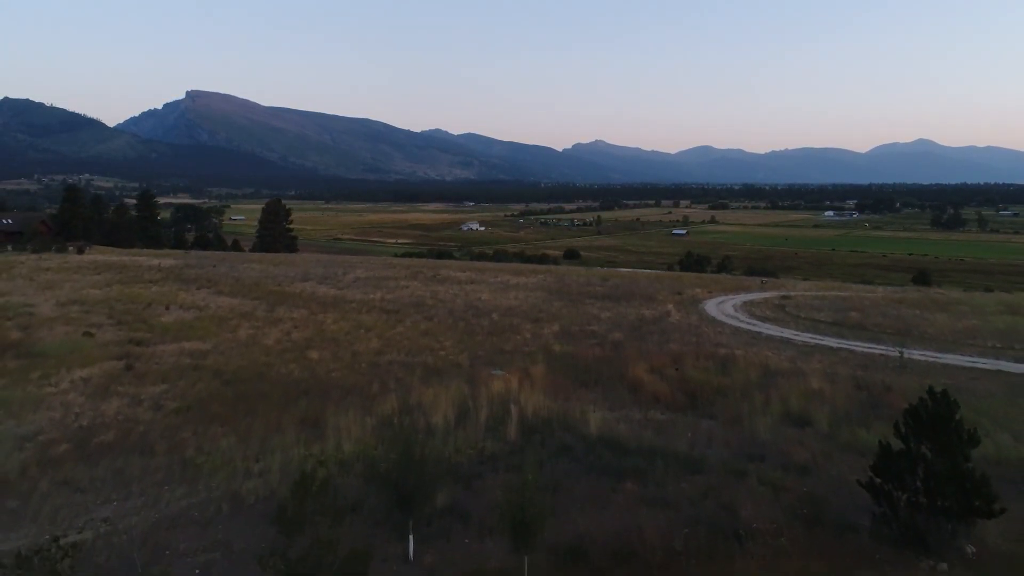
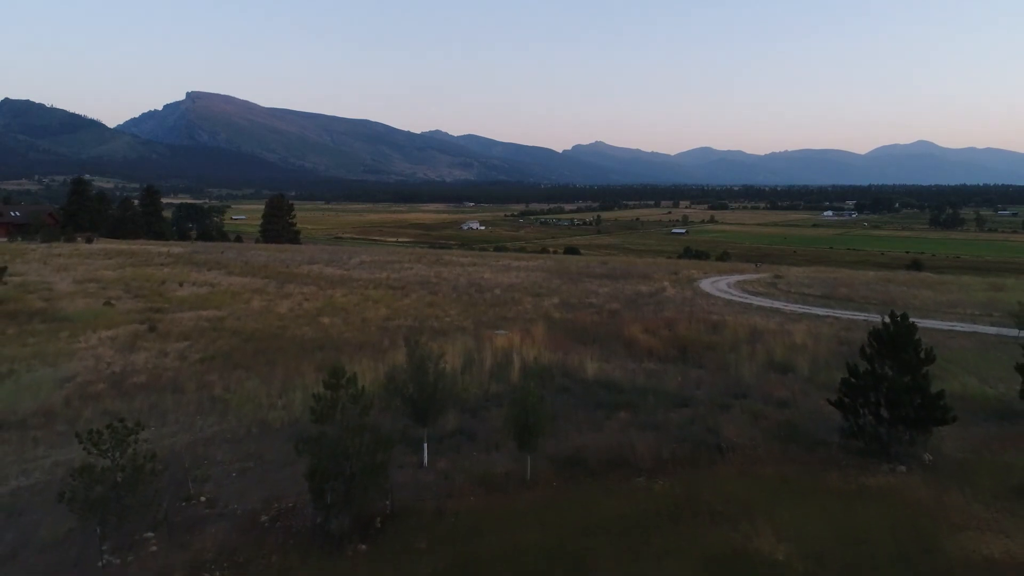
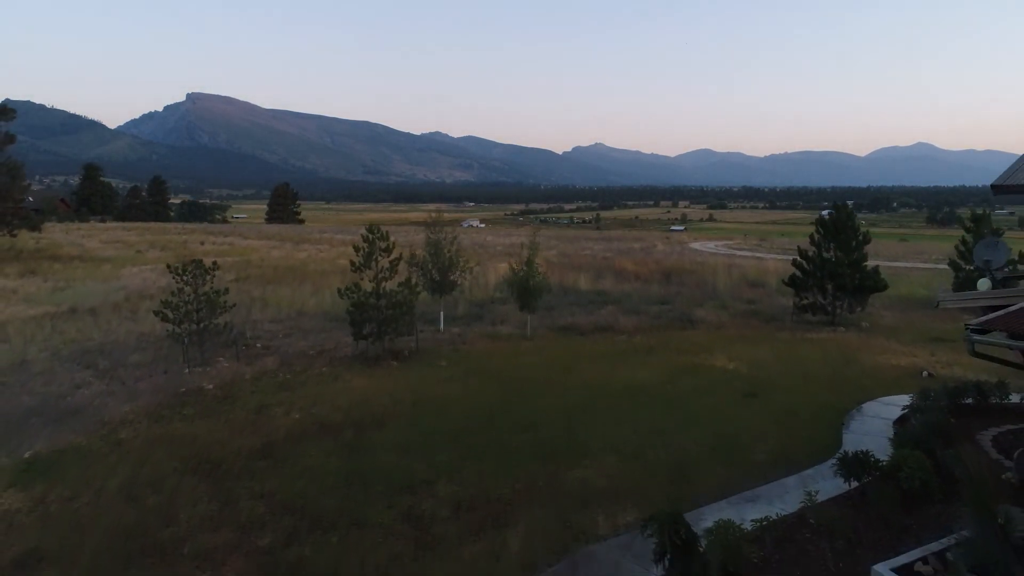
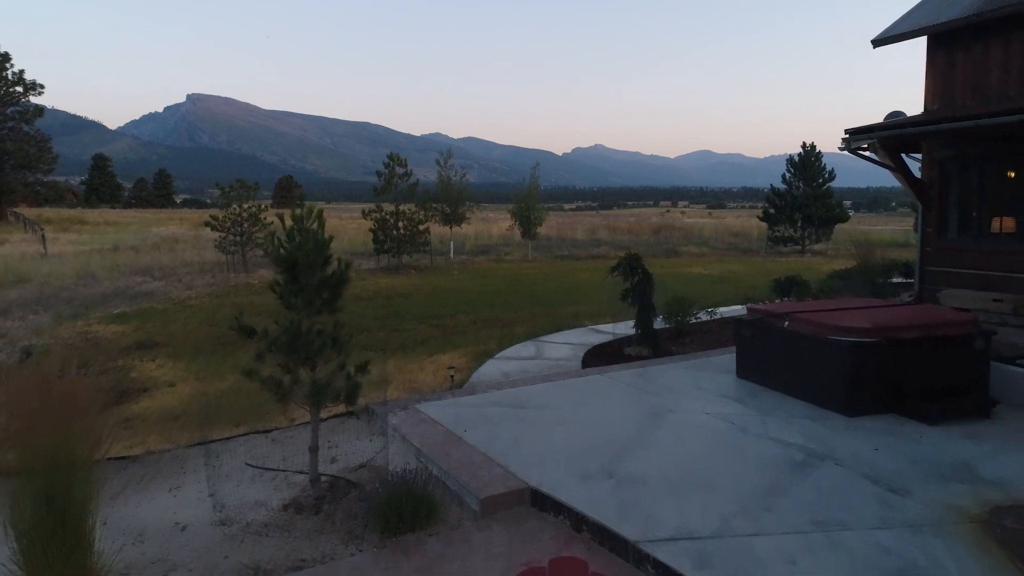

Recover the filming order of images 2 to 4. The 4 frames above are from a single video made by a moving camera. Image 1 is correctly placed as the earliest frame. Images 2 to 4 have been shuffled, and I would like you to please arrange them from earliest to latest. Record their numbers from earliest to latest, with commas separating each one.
2, 3, 4
